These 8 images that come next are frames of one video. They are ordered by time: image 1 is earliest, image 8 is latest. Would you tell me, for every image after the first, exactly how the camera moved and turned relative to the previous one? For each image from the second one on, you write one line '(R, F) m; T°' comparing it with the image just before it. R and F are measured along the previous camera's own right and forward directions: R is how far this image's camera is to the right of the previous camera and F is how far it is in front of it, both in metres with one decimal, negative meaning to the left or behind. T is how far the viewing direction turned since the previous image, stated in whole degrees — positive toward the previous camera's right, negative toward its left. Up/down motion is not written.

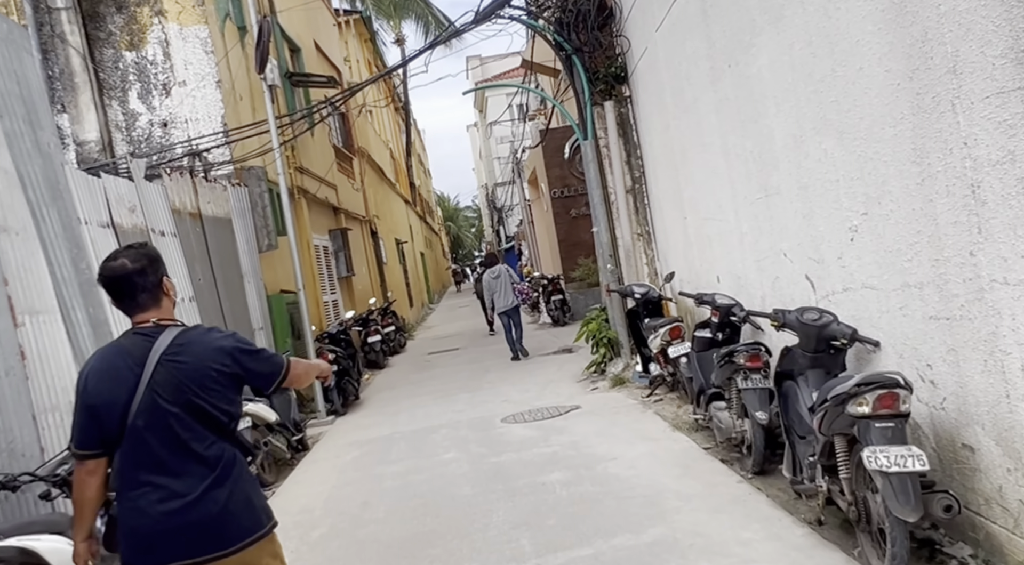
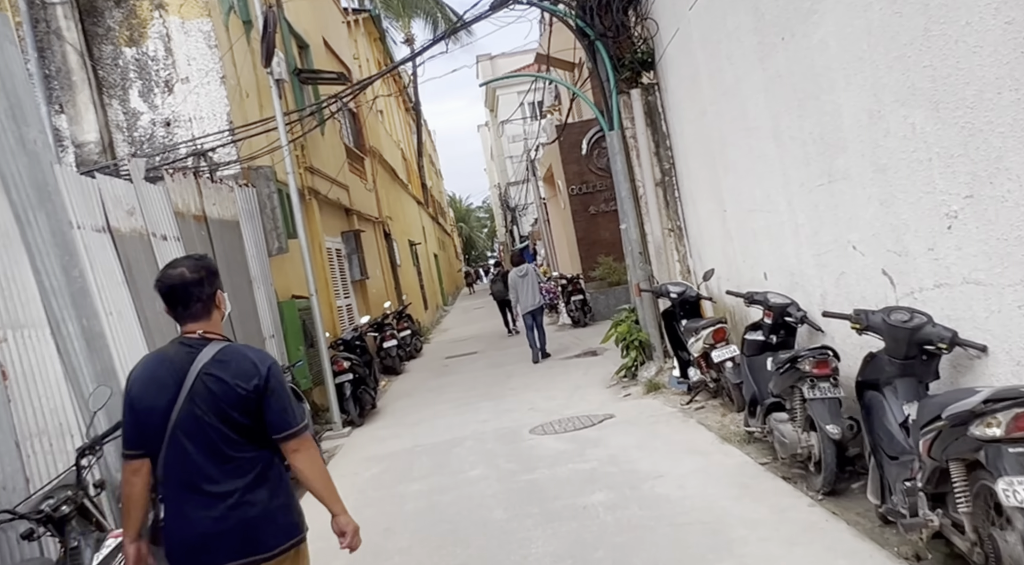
(-0.1, +0.5) m; -1°
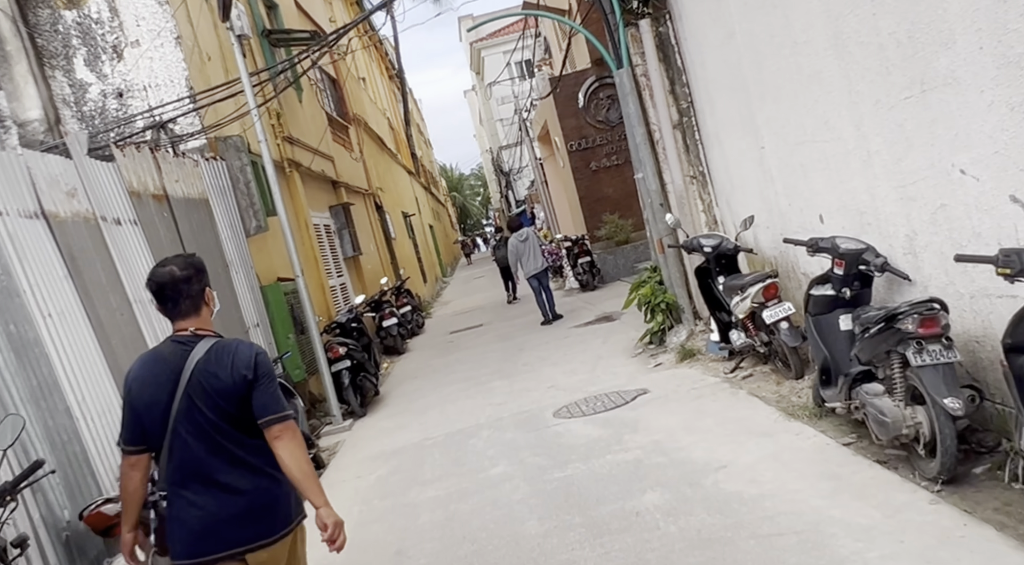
(-0.1, +0.8) m; 0°
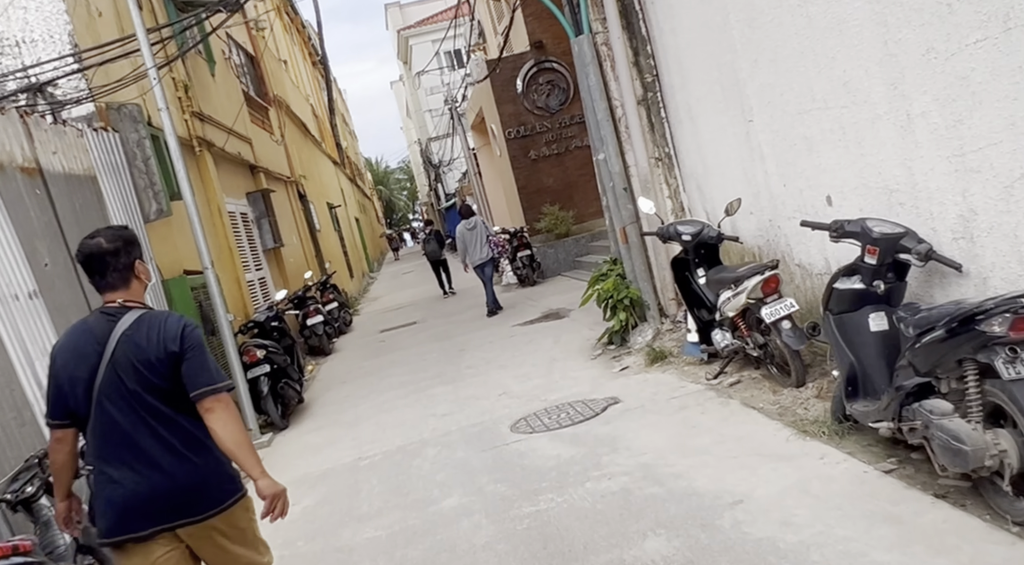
(-0.1, +0.8) m; +5°
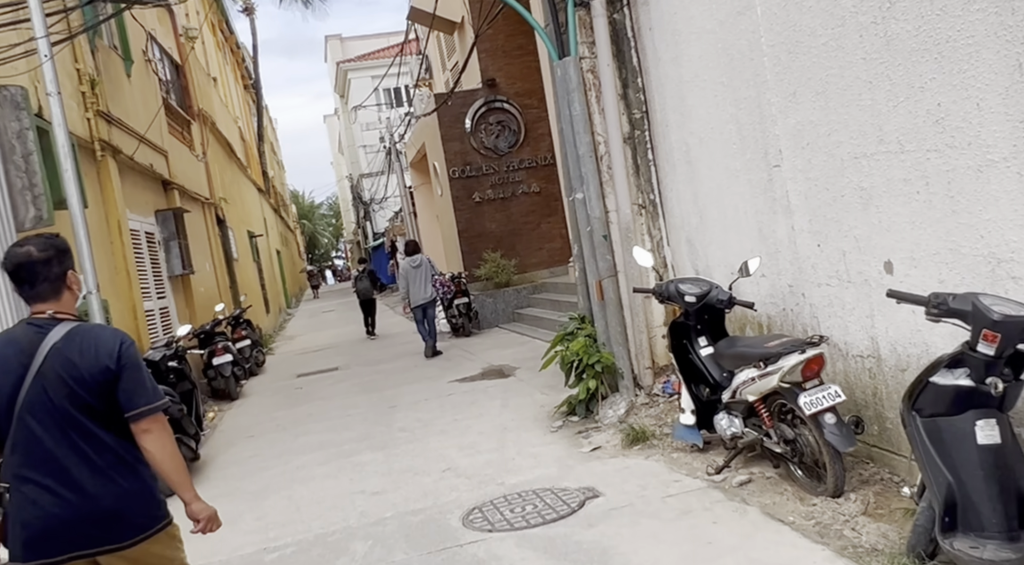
(-0.2, +1.0) m; +6°
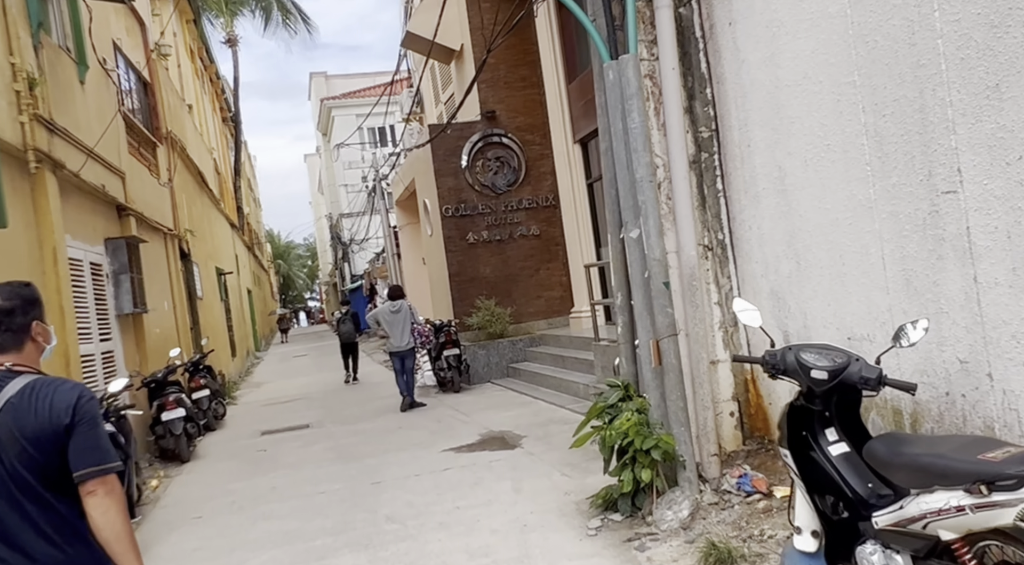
(-0.3, +1.3) m; +2°
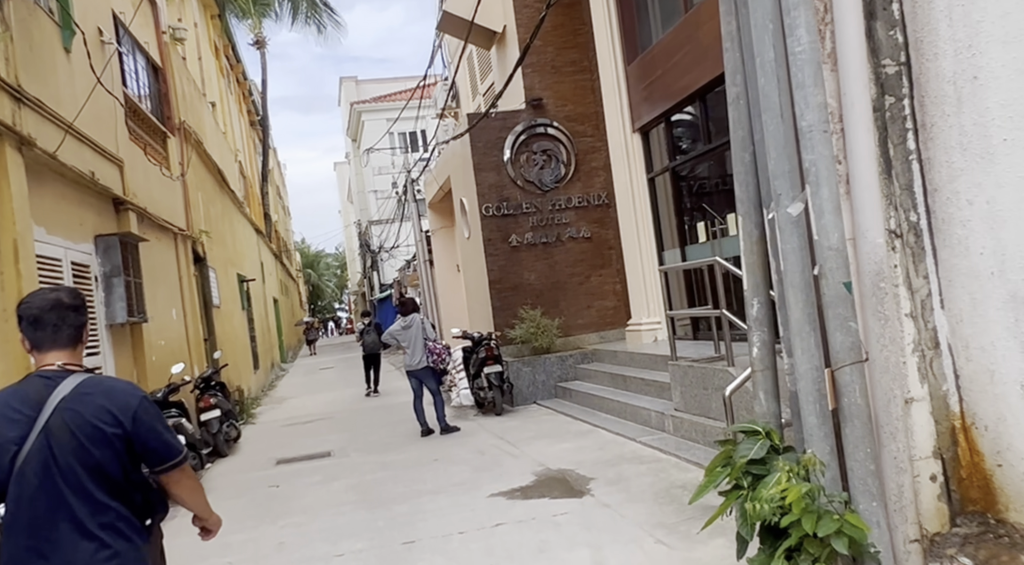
(-0.3, +1.4) m; -2°
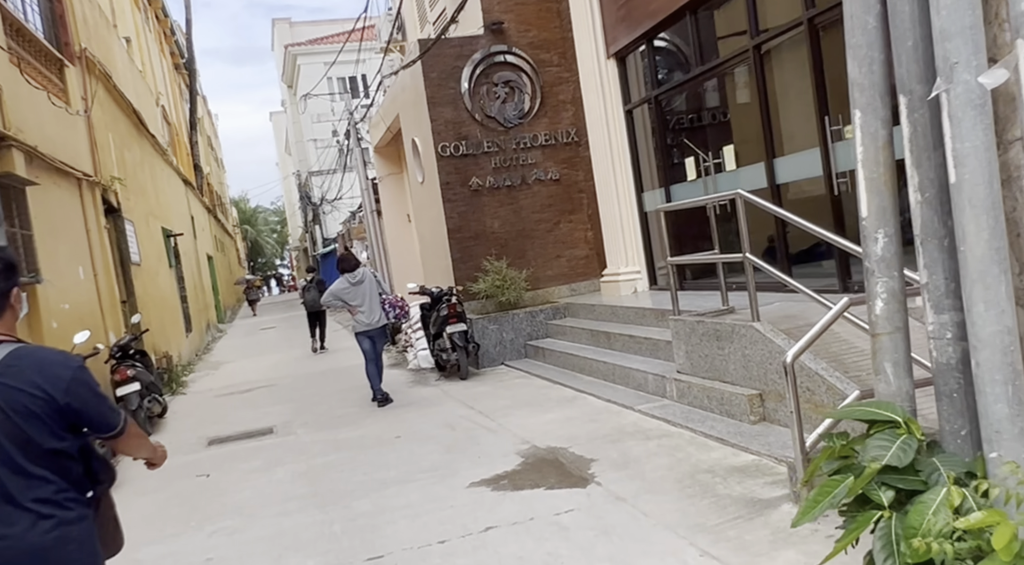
(-0.2, +1.2) m; +4°
